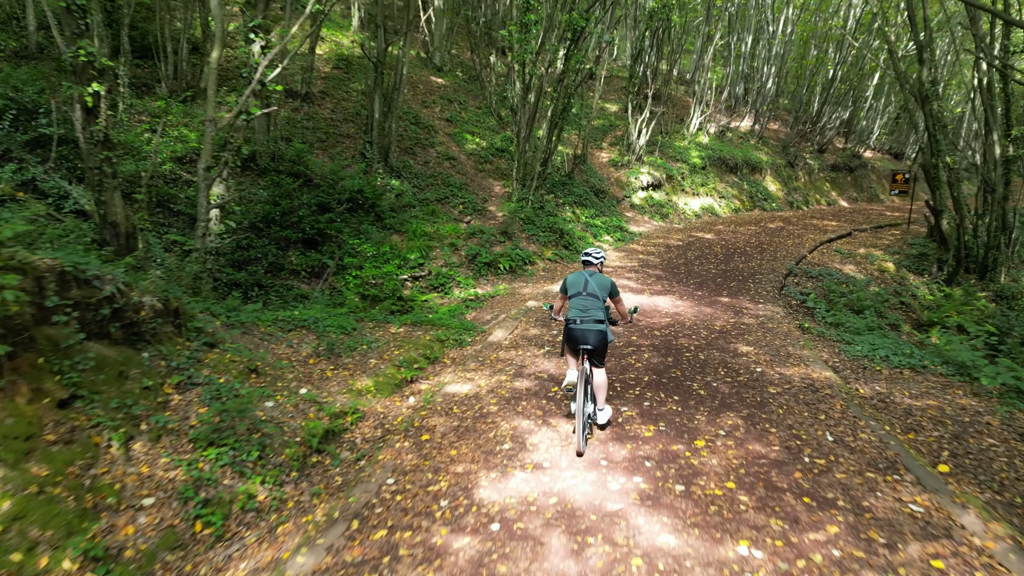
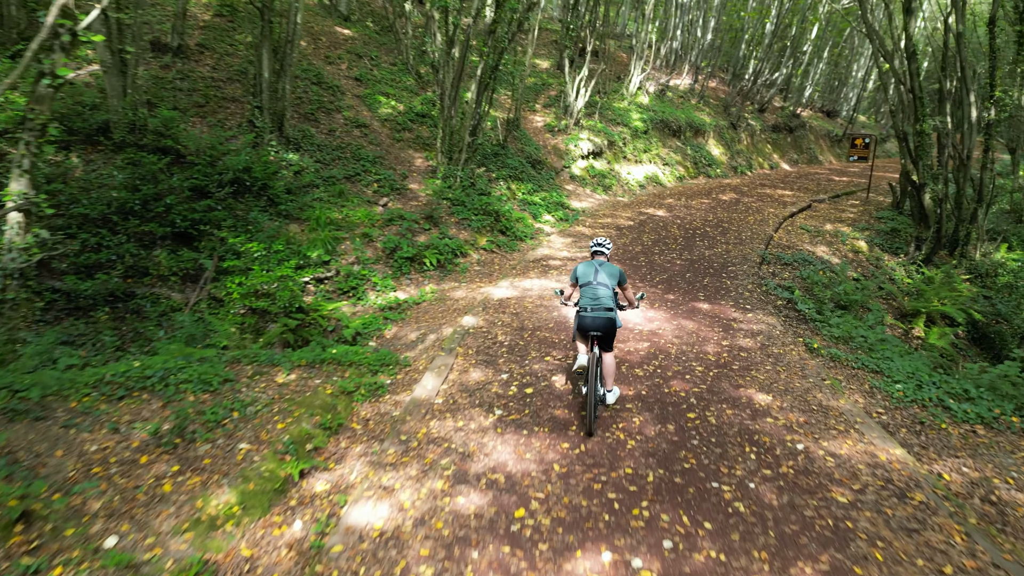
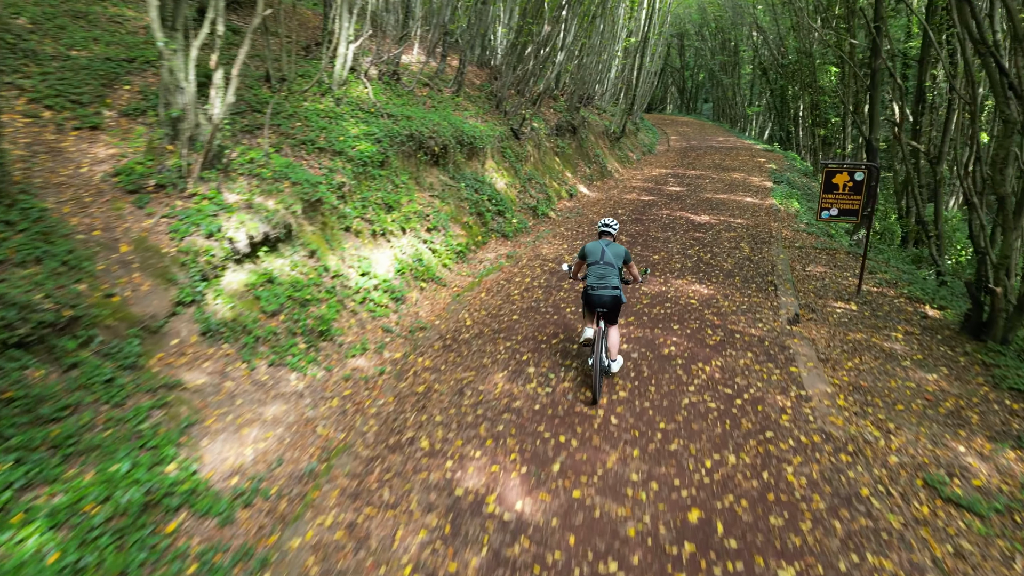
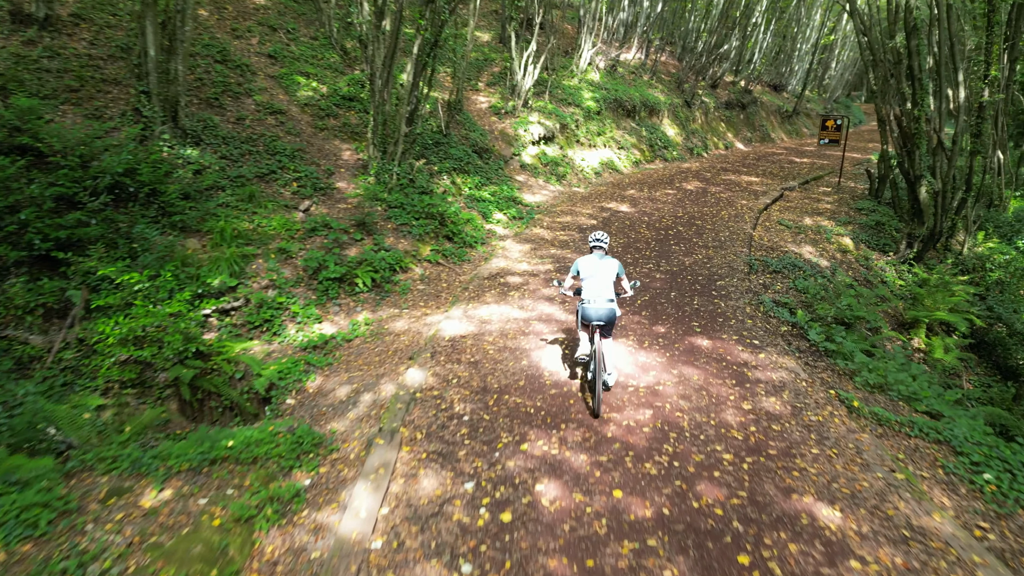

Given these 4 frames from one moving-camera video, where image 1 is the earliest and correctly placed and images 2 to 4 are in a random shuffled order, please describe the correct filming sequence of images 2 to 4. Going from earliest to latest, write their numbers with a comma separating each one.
2, 4, 3
